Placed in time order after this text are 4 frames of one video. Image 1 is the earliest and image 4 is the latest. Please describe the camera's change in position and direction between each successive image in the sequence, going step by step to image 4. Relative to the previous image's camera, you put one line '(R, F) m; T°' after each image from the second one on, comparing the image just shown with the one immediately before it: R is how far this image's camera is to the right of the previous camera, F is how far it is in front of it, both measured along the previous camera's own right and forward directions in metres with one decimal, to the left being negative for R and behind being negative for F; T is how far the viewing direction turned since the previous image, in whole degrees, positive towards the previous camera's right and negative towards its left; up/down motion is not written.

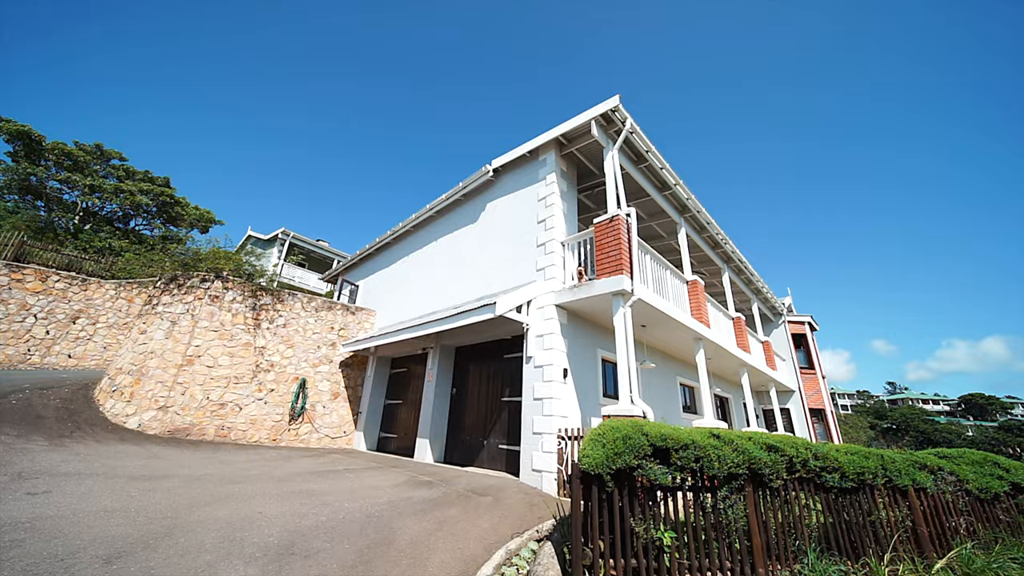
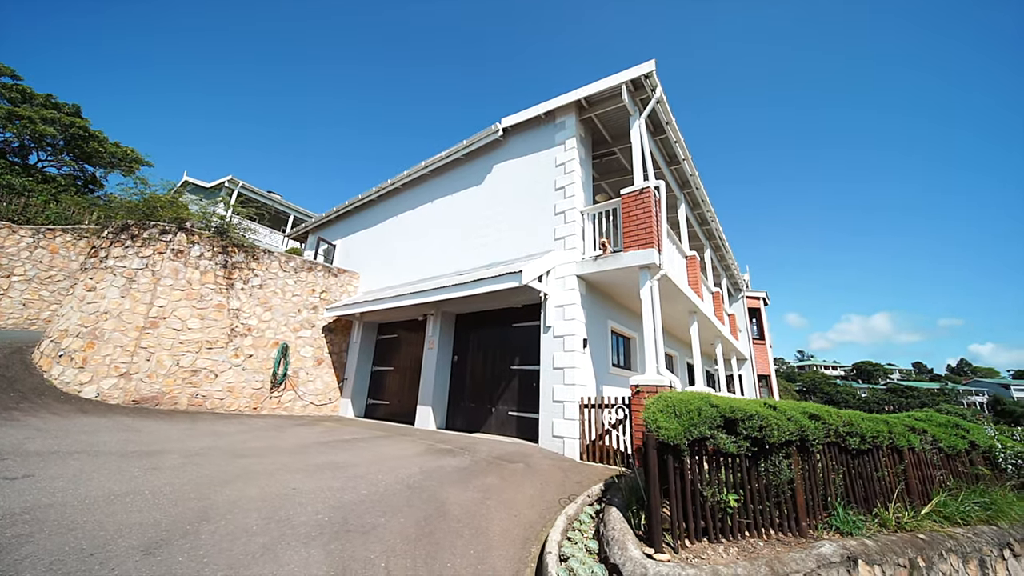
(-1.2, +0.3) m; +7°
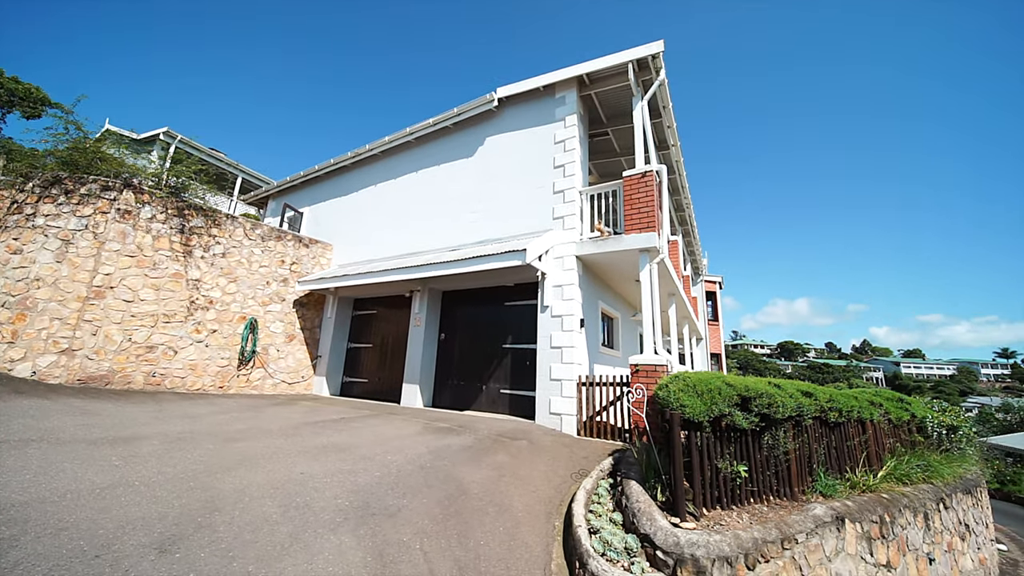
(-0.8, +0.1) m; +6°
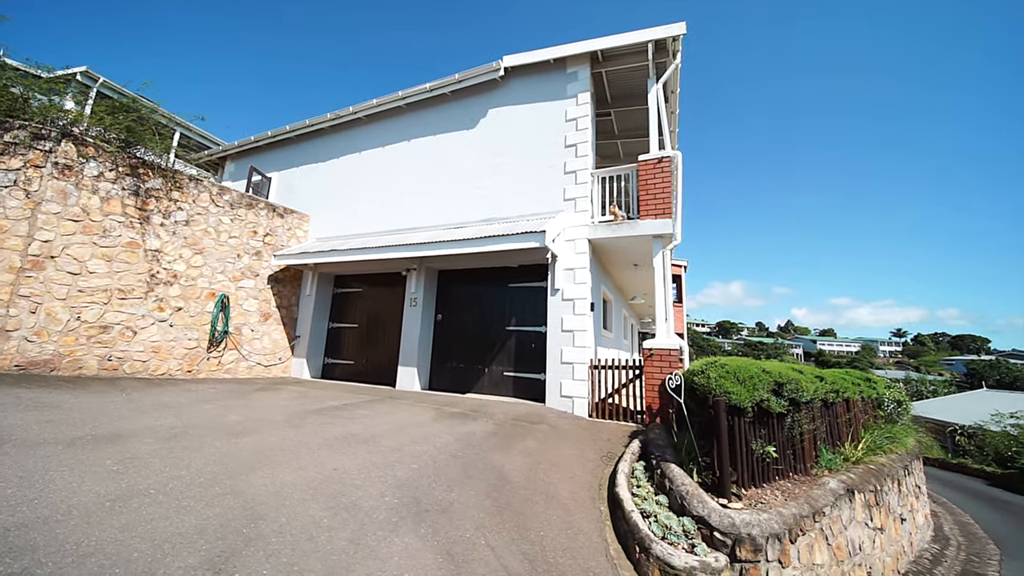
(-1.0, +0.3) m; +7°
